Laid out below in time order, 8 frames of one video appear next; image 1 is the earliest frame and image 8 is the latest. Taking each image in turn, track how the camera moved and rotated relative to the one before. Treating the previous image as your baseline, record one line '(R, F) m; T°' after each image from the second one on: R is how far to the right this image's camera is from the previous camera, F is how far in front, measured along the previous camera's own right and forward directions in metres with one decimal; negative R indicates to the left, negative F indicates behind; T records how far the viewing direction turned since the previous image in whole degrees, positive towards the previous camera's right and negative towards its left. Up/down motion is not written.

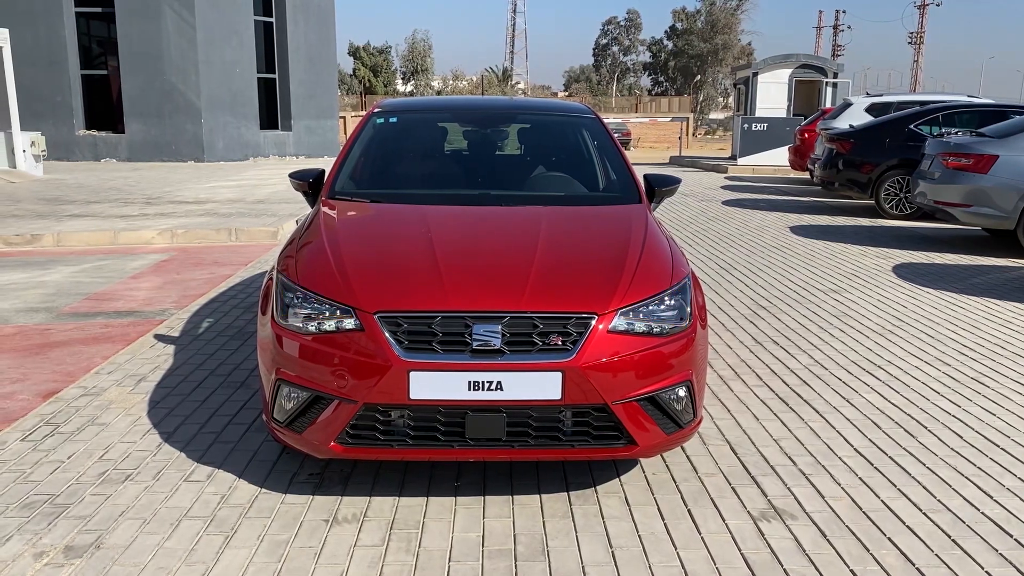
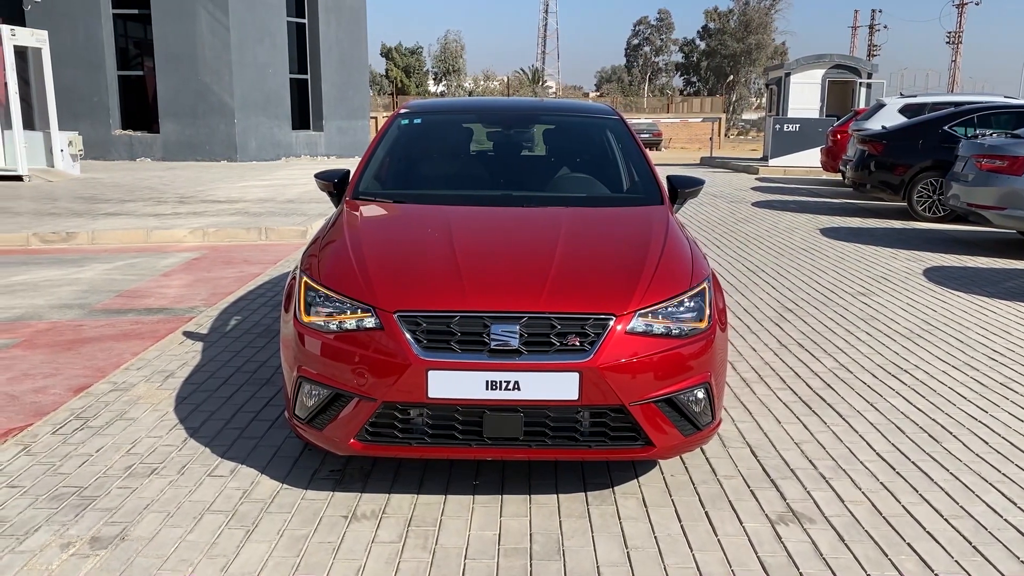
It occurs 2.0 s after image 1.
(0.0, 0.0) m; -2°
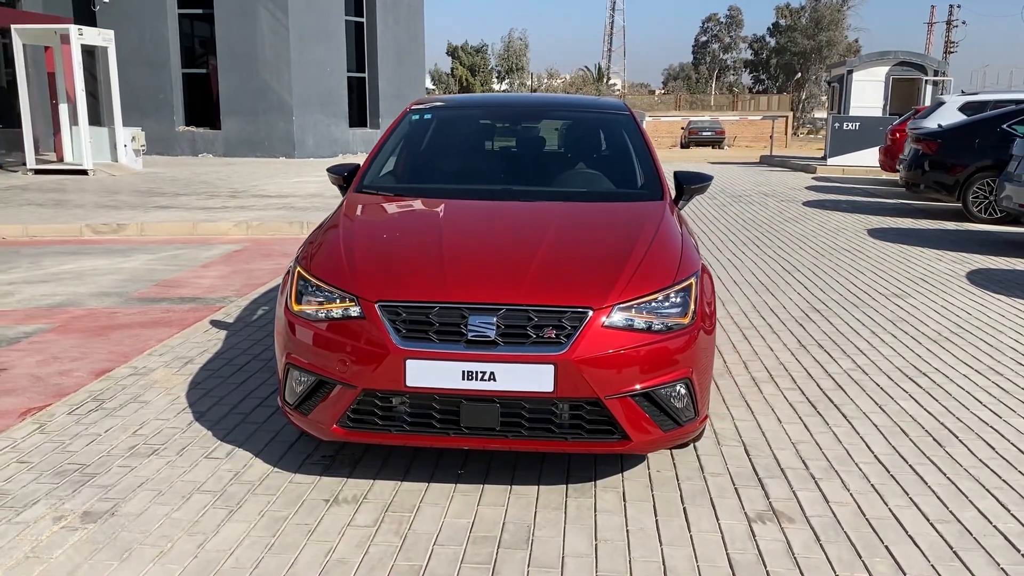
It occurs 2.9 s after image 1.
(+0.3, 0.0) m; -4°
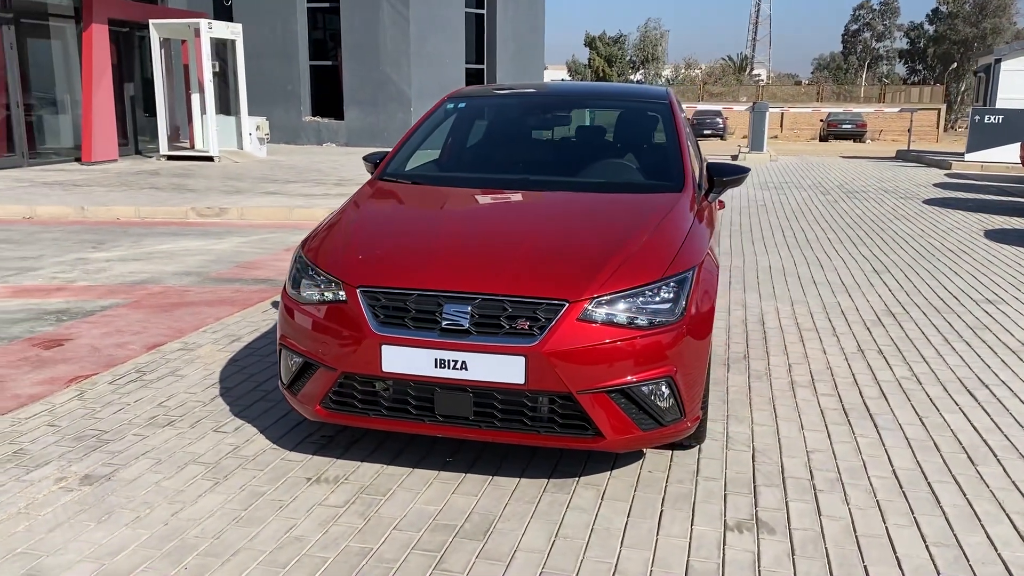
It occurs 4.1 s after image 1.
(+0.5, +0.1) m; -9°
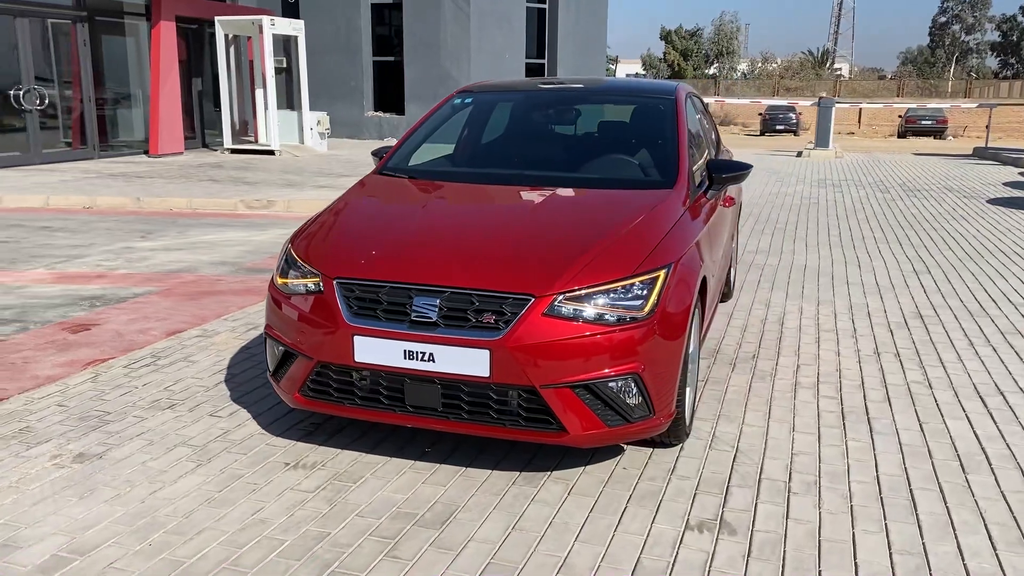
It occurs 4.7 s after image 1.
(+0.4, 0.0) m; -5°
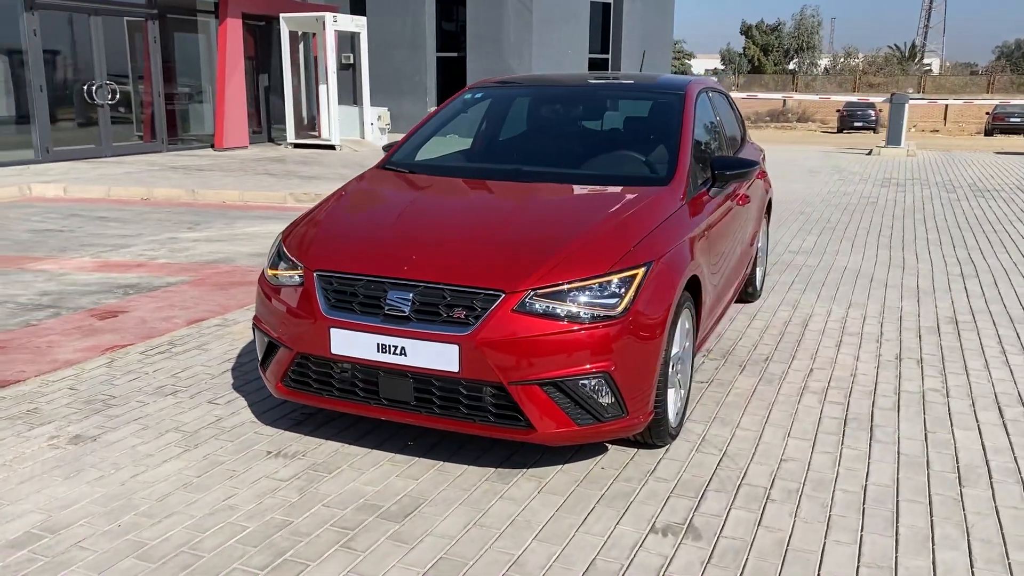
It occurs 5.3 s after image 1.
(+0.4, 0.0) m; -5°
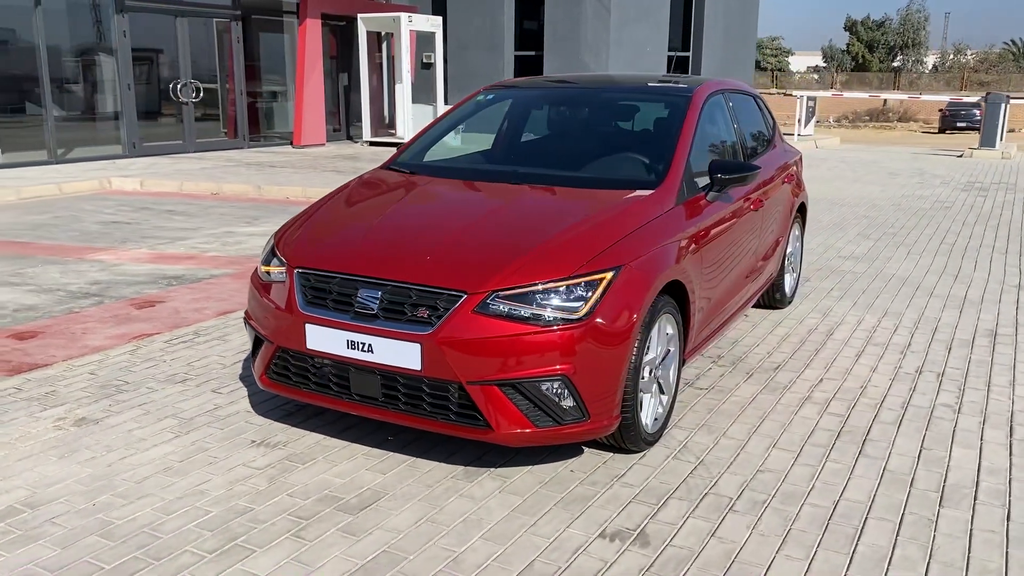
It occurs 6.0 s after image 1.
(+0.5, 0.0) m; -6°
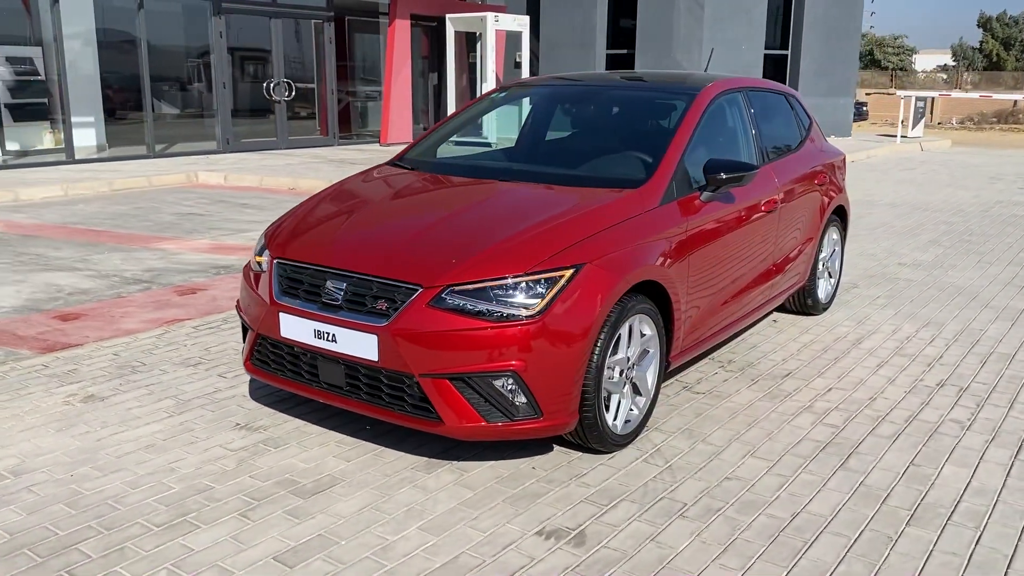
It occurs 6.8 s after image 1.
(+0.5, 0.0) m; -7°
